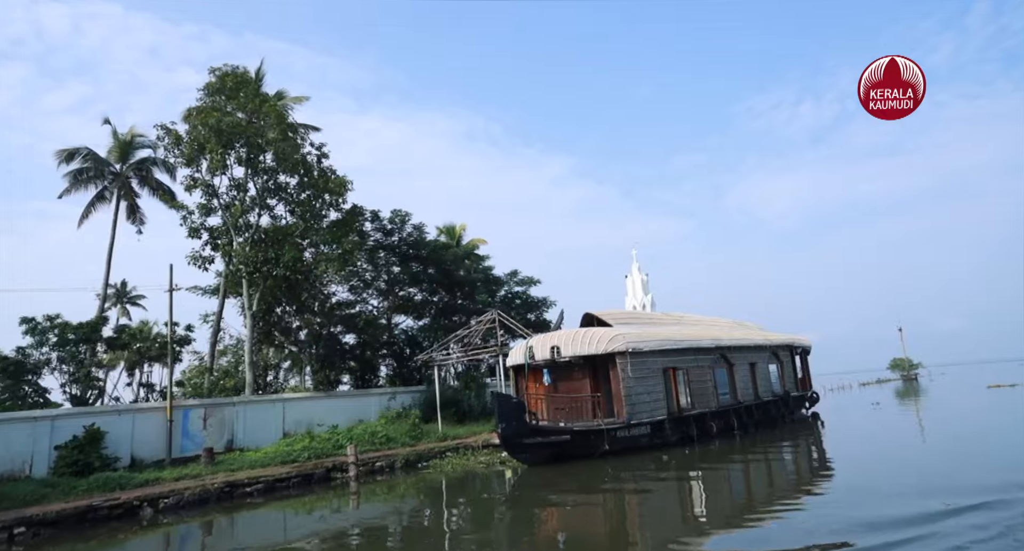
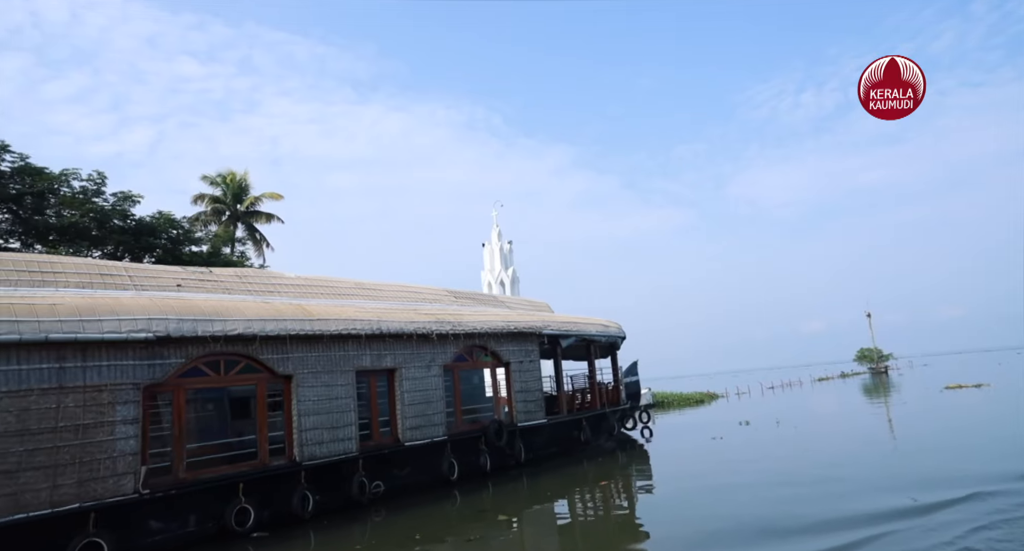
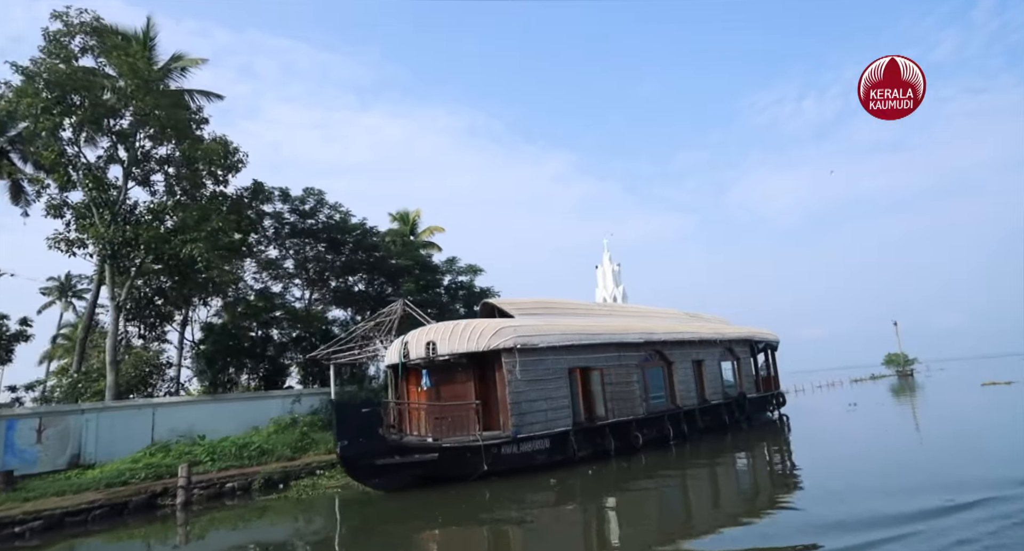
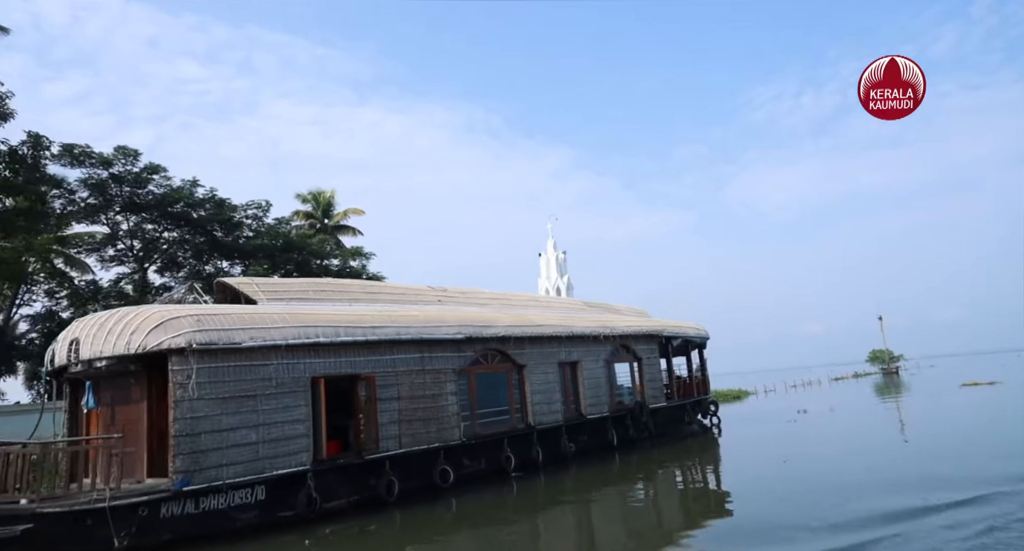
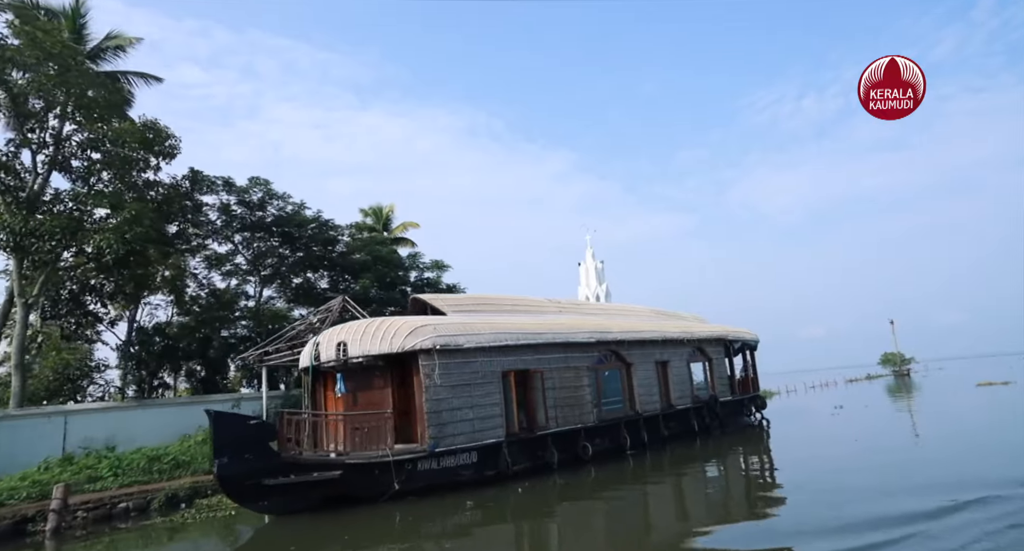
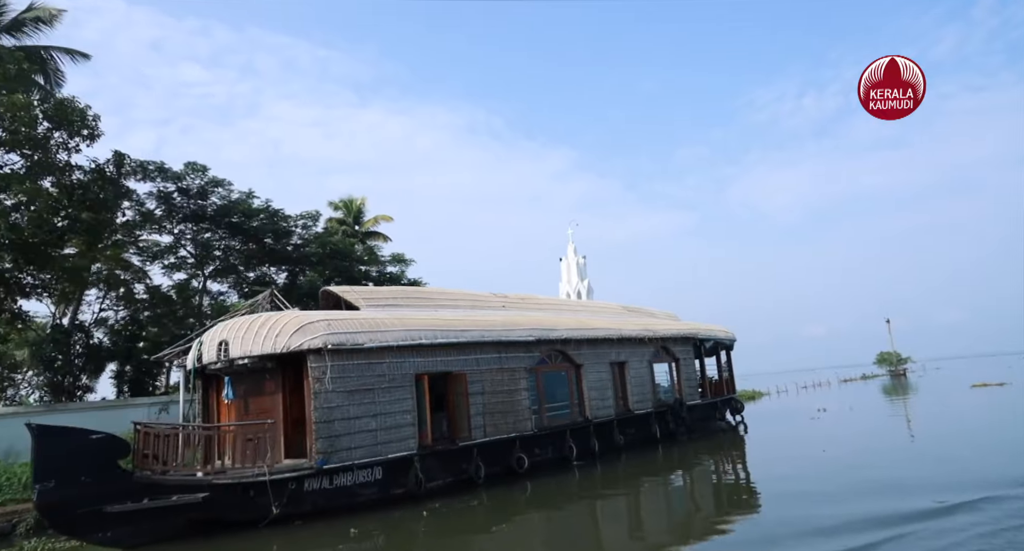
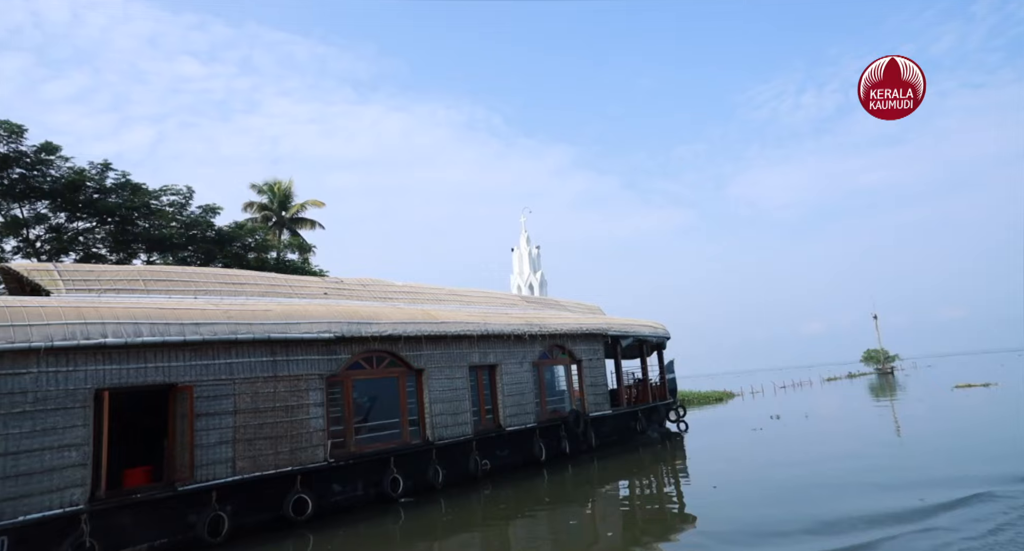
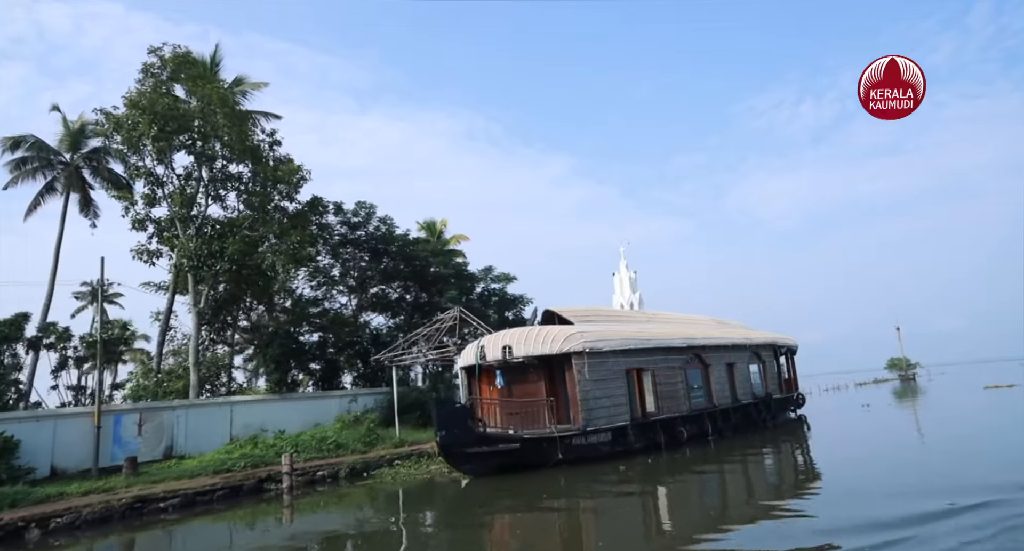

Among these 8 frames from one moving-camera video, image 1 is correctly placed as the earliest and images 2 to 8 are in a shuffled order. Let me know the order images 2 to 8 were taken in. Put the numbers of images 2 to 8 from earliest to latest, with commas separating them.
8, 3, 5, 6, 4, 7, 2
